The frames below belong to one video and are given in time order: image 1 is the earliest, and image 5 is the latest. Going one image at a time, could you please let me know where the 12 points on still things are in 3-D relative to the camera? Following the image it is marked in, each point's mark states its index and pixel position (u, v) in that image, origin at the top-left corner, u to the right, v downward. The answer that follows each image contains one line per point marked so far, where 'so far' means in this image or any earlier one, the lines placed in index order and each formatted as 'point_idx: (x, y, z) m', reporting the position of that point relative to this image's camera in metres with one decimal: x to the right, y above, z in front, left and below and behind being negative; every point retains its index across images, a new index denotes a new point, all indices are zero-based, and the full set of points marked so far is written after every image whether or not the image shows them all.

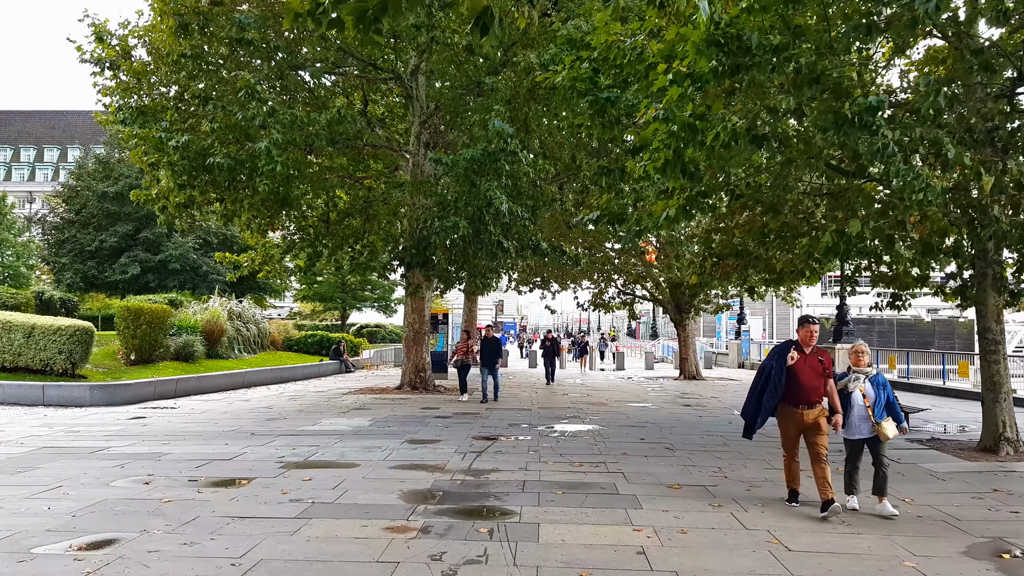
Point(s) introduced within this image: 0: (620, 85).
0: (+1.1, +2.0, +10.6) m
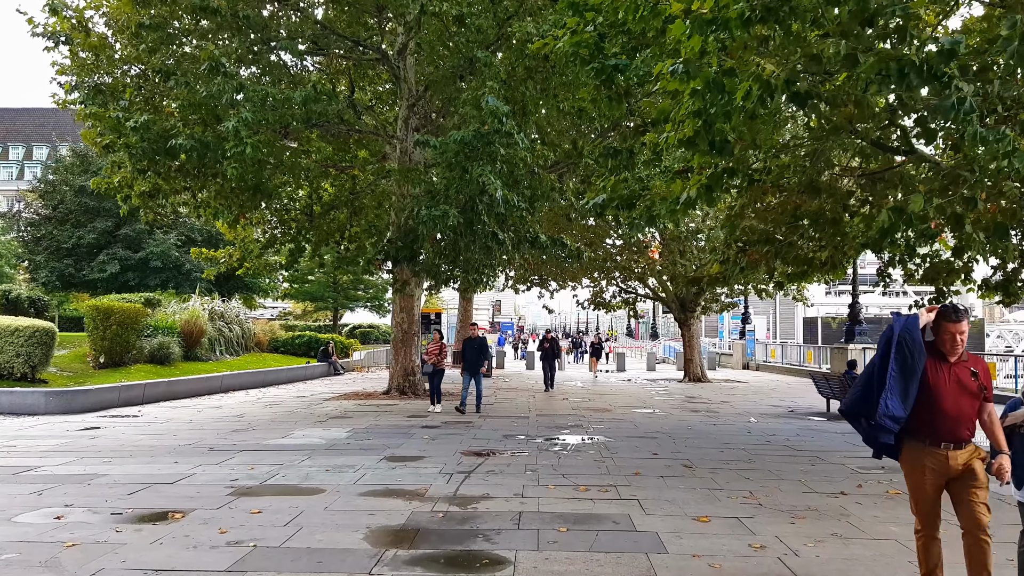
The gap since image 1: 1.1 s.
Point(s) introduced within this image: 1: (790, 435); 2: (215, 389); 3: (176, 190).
0: (+1.0, +2.0, +9.4) m
1: (+2.9, -1.5, +11.4) m
2: (-5.0, -1.7, +18.5) m
3: (-4.2, +1.2, +13.8) m
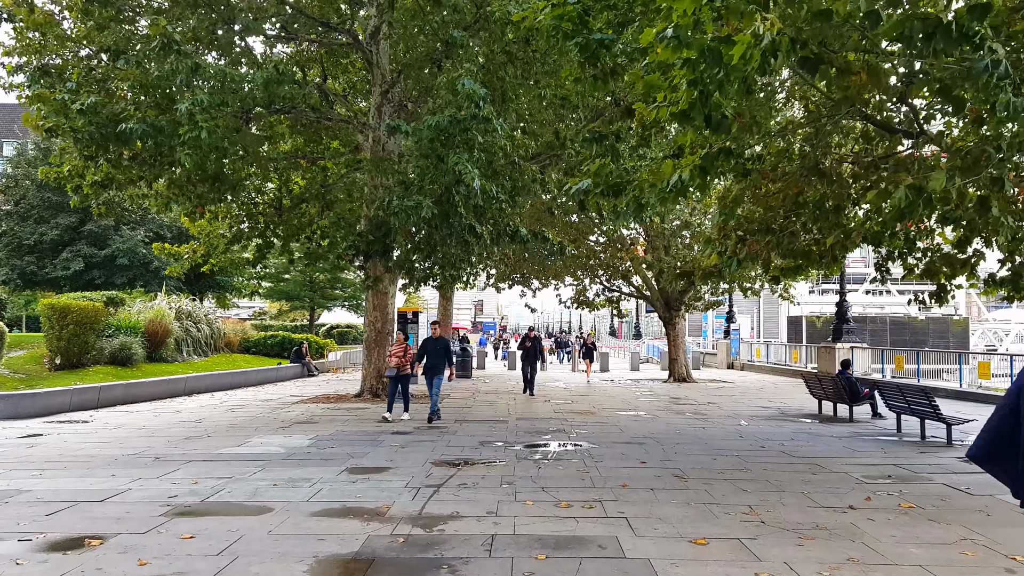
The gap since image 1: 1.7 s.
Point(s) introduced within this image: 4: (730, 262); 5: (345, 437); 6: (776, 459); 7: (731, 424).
0: (+0.8, +2.1, +8.6) m
1: (+2.6, -1.4, +10.7) m
2: (-5.3, -1.7, +17.7) m
3: (-4.5, +1.3, +13.0) m
4: (+1.7, +0.2, +8.5) m
5: (-1.5, -1.3, +10.0) m
6: (+2.0, -1.3, +8.6) m
7: (+2.5, -1.5, +12.4) m
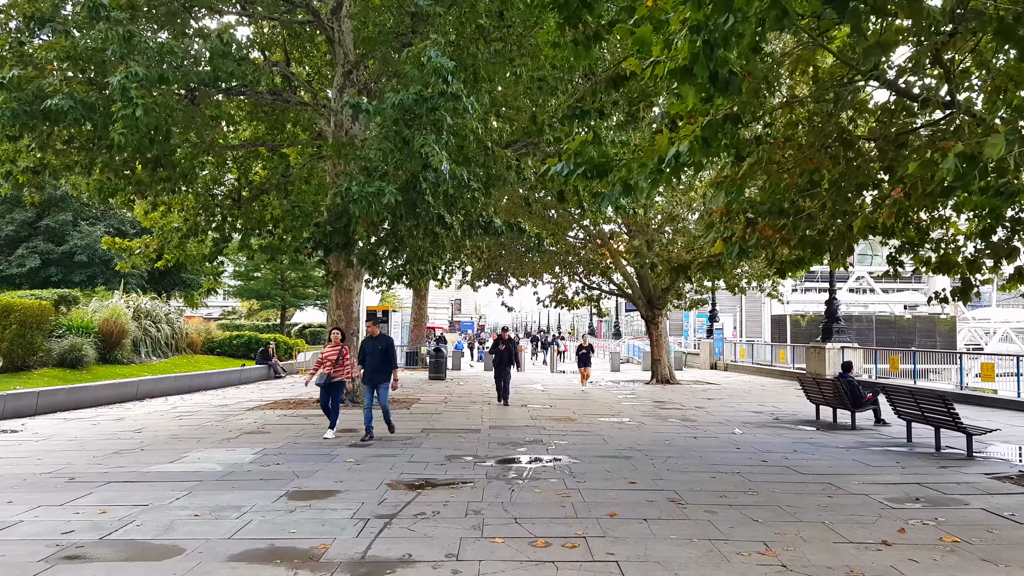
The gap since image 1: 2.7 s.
0: (+0.6, +2.1, +7.6) m
1: (+2.4, -1.4, +9.7) m
2: (-5.7, -1.6, +16.5) m
3: (-4.7, +1.3, +11.8) m
4: (+1.5, +0.2, +7.5) m
5: (-1.7, -1.3, +8.8) m
6: (+1.8, -1.3, +7.6) m
7: (+2.2, -1.5, +11.4) m
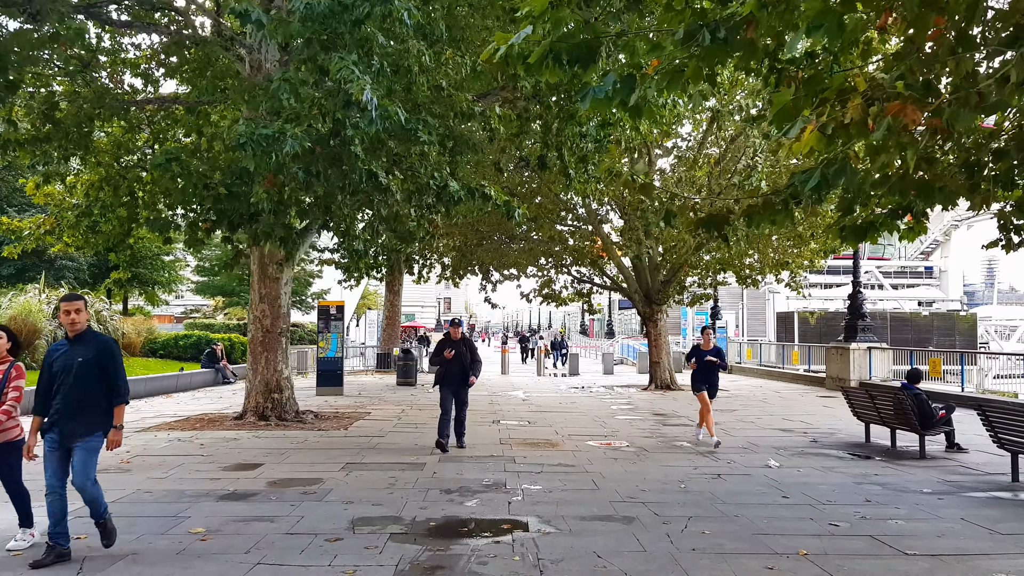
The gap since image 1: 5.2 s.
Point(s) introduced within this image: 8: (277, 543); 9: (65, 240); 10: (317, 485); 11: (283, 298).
0: (+0.3, +2.2, +4.7) m
1: (+2.1, -1.3, +6.8) m
2: (-6.0, -1.5, +13.6) m
3: (-5.1, +1.4, +8.9) m
4: (+1.2, +0.4, +4.6) m
5: (-2.0, -1.2, +5.9) m
6: (+1.5, -1.2, +4.7) m
7: (+1.9, -1.3, +8.5) m
8: (-1.0, -1.1, +5.0) m
9: (-5.9, +0.6, +14.6) m
10: (-1.2, -1.2, +6.9) m
11: (-2.4, -0.1, +11.8) m
